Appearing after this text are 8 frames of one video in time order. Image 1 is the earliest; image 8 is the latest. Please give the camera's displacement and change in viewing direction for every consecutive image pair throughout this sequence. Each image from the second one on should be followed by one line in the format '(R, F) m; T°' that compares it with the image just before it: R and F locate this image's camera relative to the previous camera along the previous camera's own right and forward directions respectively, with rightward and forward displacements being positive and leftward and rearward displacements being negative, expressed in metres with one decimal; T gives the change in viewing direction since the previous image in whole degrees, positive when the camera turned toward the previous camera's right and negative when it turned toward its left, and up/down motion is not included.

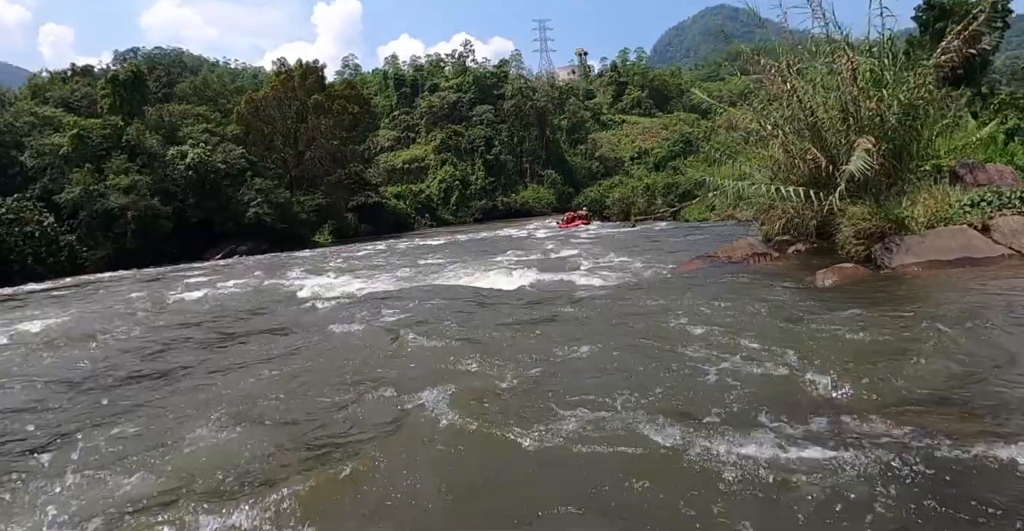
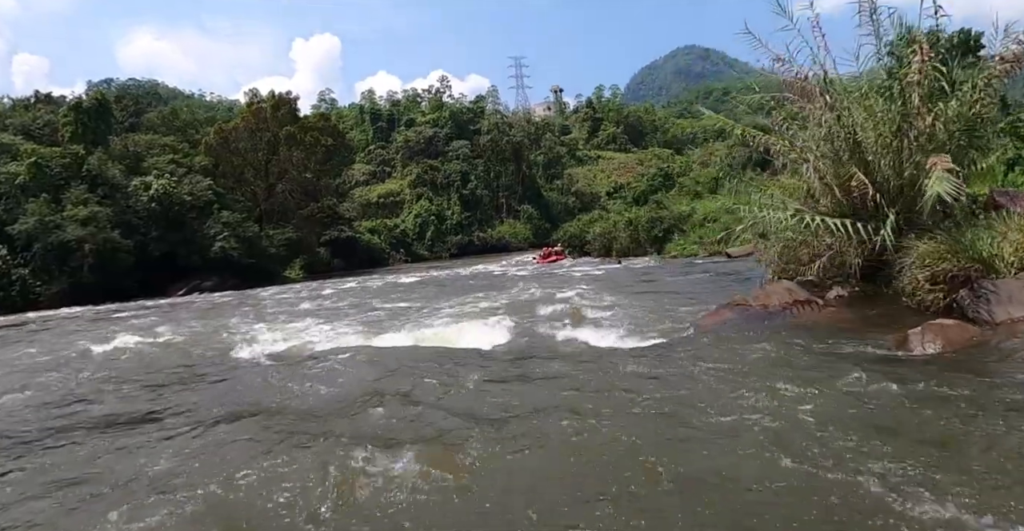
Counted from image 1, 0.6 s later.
(-0.1, +0.9) m; +2°
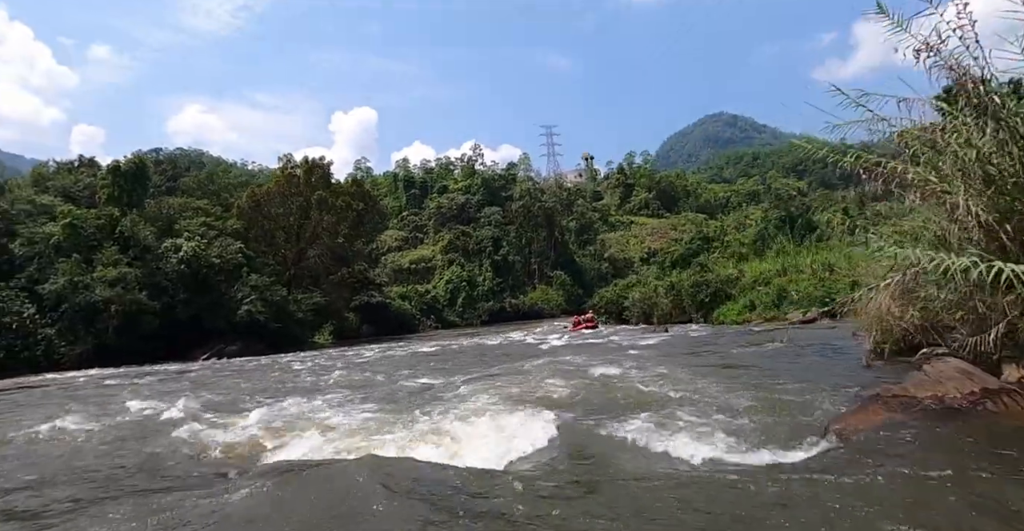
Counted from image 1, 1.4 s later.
(-0.1, +1.2) m; -3°
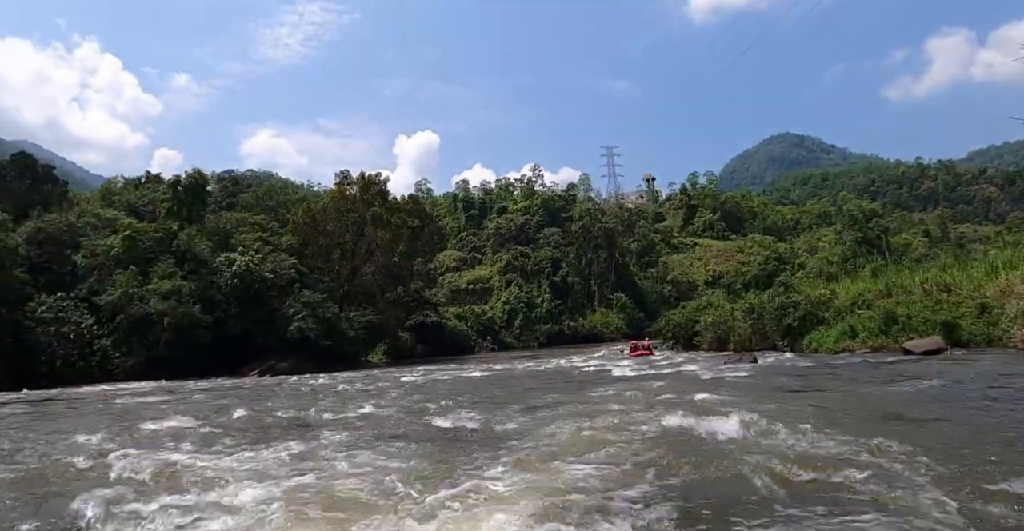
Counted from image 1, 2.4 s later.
(0.0, +1.6) m; -5°
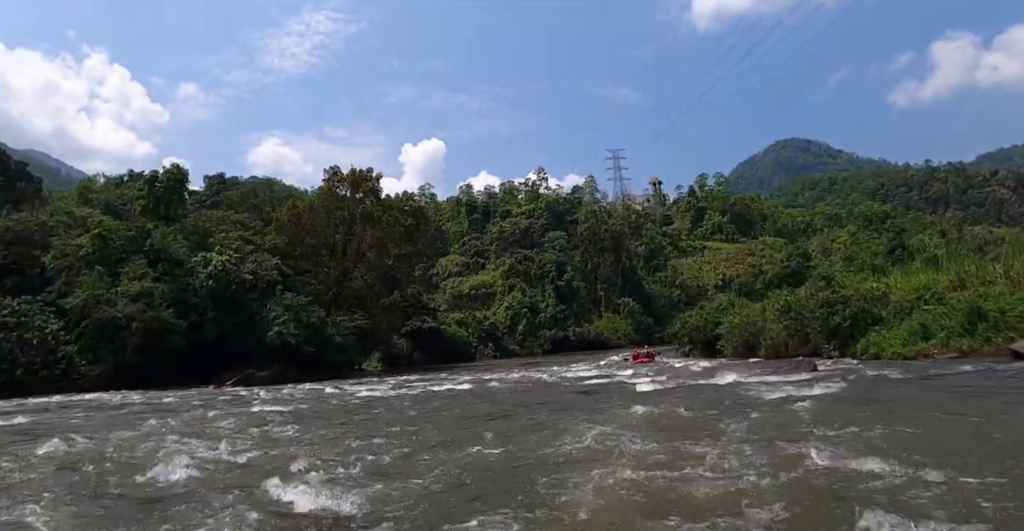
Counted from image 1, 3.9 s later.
(+0.3, +2.5) m; -1°
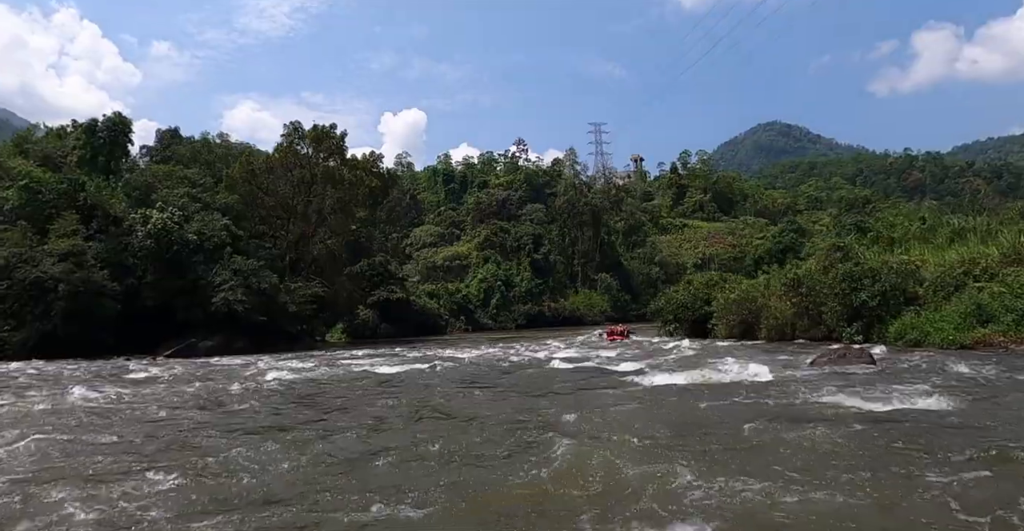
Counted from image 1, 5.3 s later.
(+0.3, +2.2) m; +2°
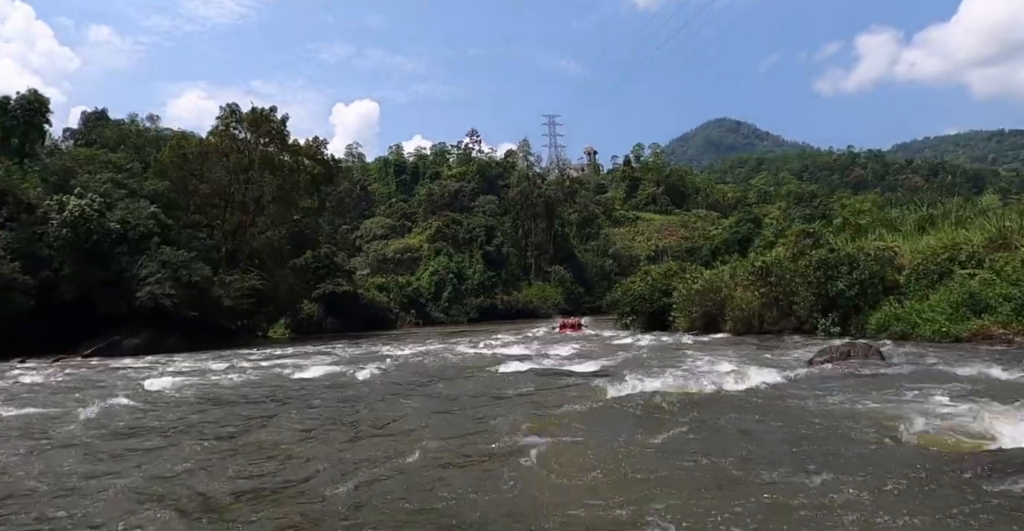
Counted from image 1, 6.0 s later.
(+0.1, +1.1) m; +4°
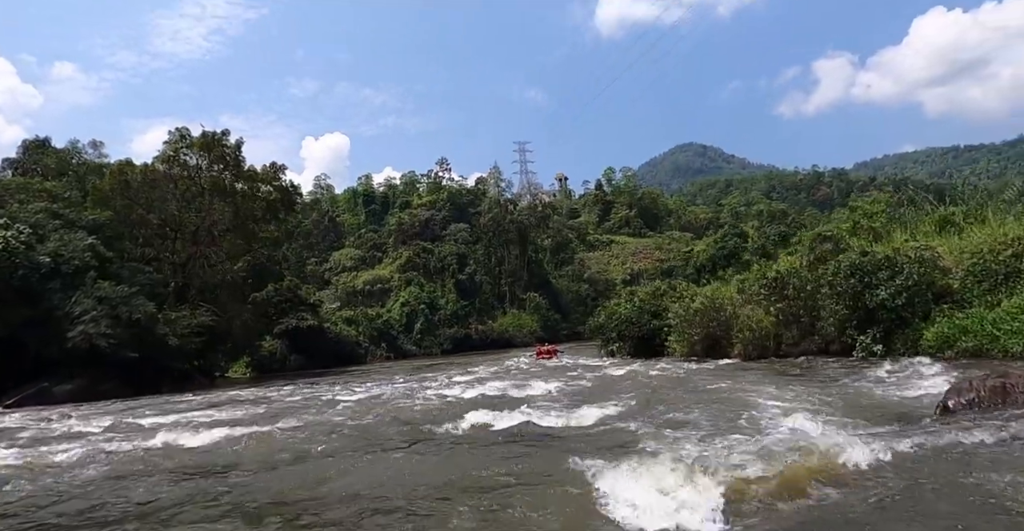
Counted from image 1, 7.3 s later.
(+0.1, +1.7) m; +2°
